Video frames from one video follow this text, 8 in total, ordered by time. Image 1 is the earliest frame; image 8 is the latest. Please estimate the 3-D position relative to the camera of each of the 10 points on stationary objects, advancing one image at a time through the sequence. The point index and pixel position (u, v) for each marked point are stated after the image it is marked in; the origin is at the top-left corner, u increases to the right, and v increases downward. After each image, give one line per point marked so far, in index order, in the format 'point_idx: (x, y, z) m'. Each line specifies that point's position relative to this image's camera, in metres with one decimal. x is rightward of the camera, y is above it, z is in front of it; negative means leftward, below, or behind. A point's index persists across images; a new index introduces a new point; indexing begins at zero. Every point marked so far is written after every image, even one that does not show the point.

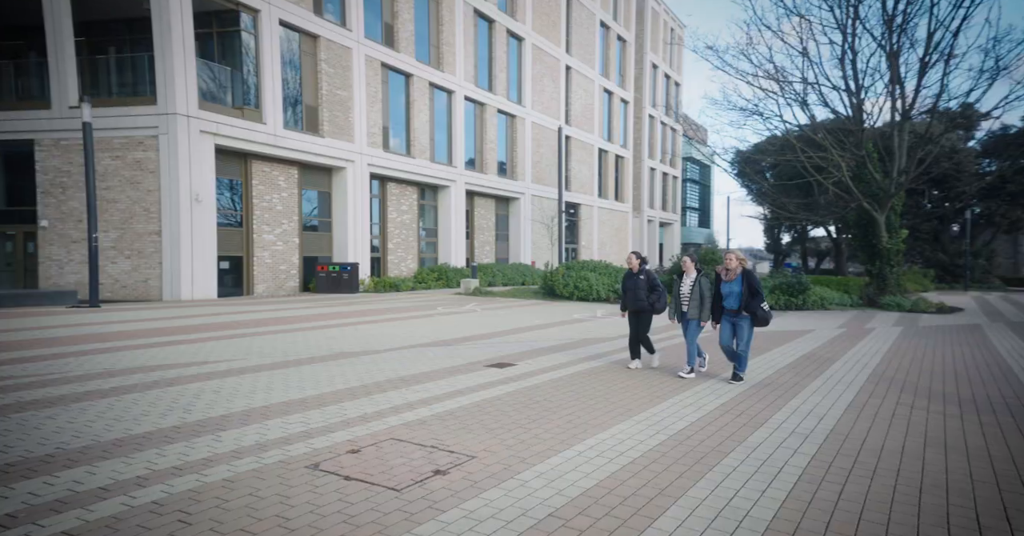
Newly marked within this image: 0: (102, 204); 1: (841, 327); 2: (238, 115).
0: (-10.6, +1.7, +17.6) m
1: (+8.8, -1.5, +18.2) m
2: (-7.6, +4.2, +18.6) m
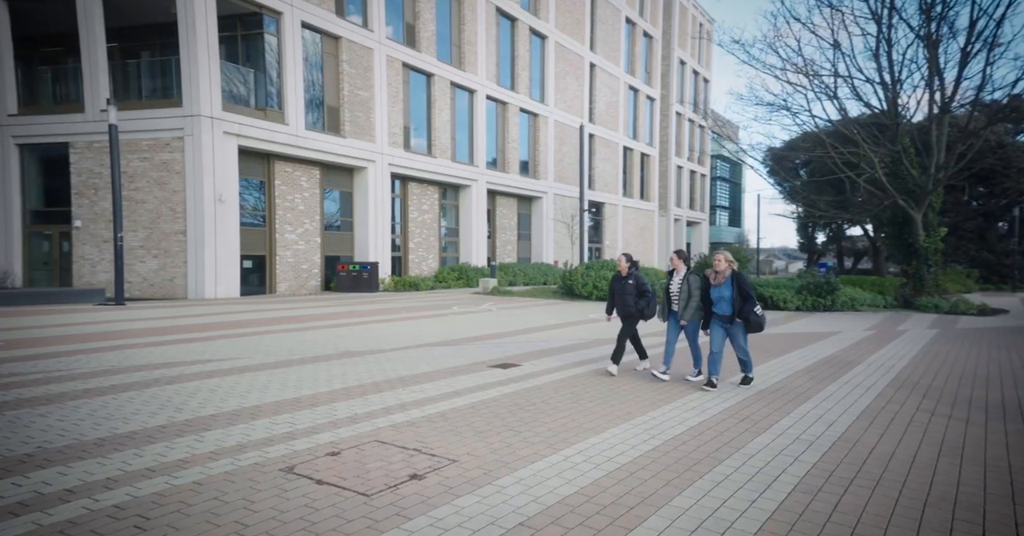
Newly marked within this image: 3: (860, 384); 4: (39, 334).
0: (-10.1, +1.7, +18.0) m
1: (+9.3, -1.6, +17.6) m
2: (-7.0, +4.2, +18.9) m
3: (+5.4, -1.8, +10.6) m
4: (-7.3, -1.1, +10.4) m
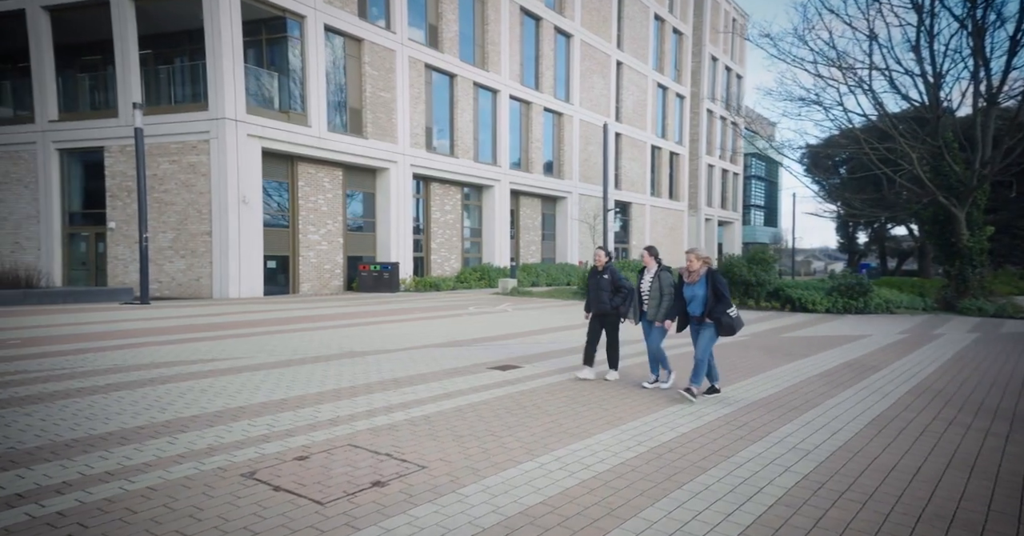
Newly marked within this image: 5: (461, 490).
0: (-9.6, +1.7, +18.5) m
1: (+9.7, -1.6, +17.0) m
2: (-6.4, +4.2, +19.2) m
3: (+5.5, -1.8, +10.2) m
4: (-7.2, -1.1, +10.7) m
5: (-0.4, -1.7, +5.2) m
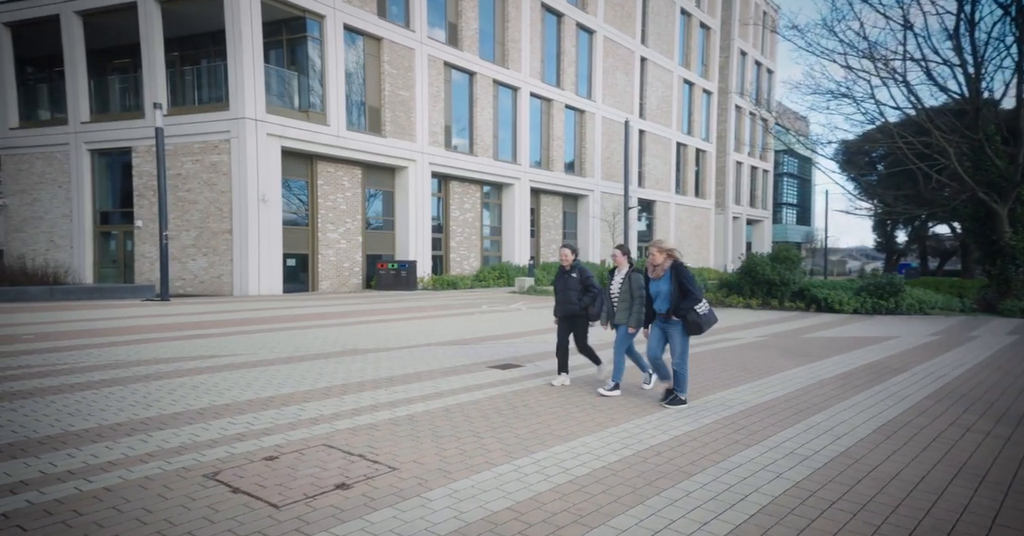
0: (-9.1, +1.8, +18.9) m
1: (+10.1, -1.6, +16.3) m
2: (-5.9, +4.3, +19.4) m
3: (+5.5, -1.8, +9.8) m
4: (-7.2, -1.1, +11.0) m
5: (-0.6, -1.7, +5.1) m
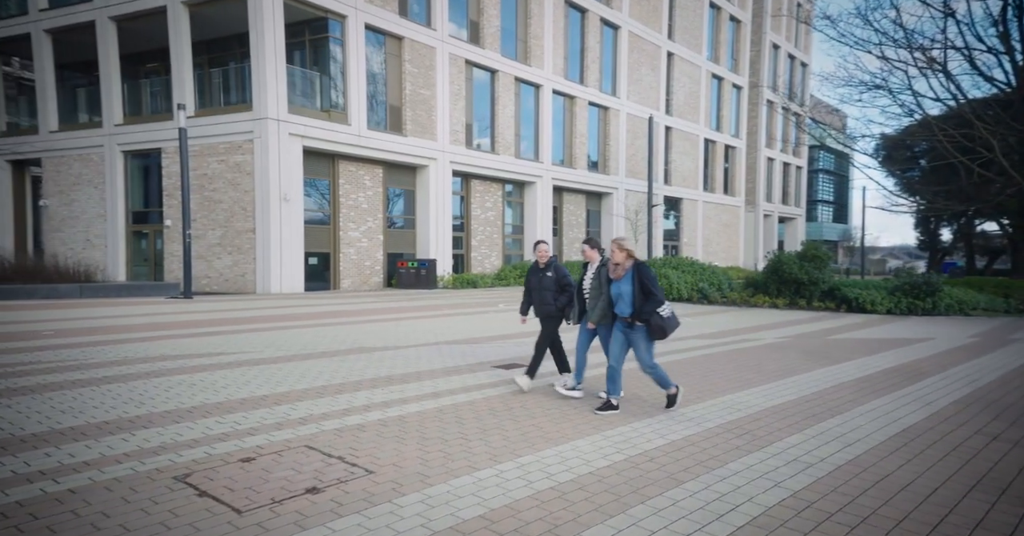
0: (-8.5, +1.8, +19.2) m
1: (+10.5, -1.5, +15.6) m
2: (-5.3, +4.3, +19.5) m
3: (+5.5, -1.8, +9.3) m
4: (-7.0, -1.0, +11.2) m
5: (-0.8, -1.7, +4.9) m
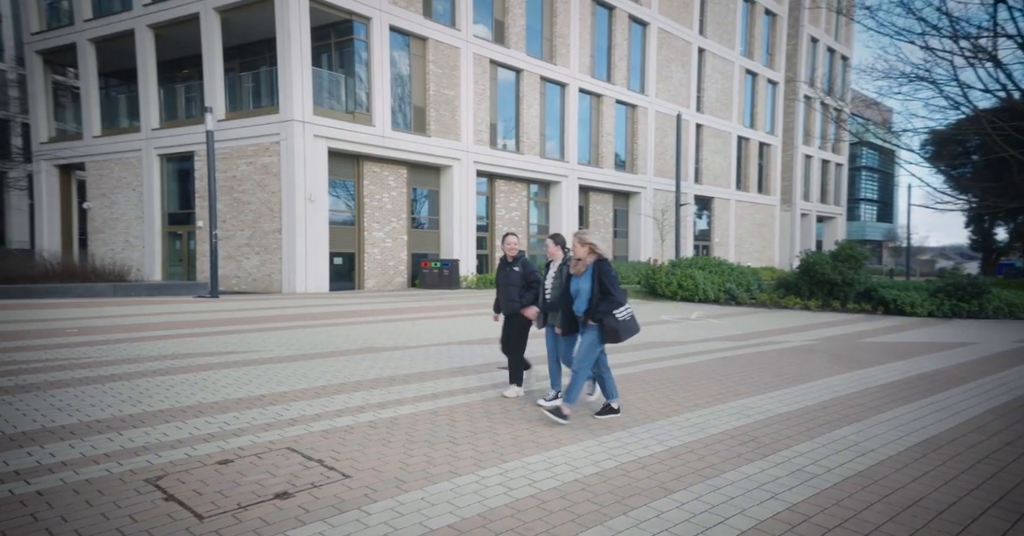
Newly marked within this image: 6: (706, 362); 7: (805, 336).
0: (-7.8, +1.8, +19.5) m
1: (+10.9, -1.6, +14.7) m
2: (-4.6, +4.3, +19.6) m
3: (+5.6, -1.8, +8.8) m
4: (-6.8, -1.0, +11.4) m
5: (-1.0, -1.7, +4.8) m
6: (+3.0, -1.5, +10.7) m
7: (+5.9, -1.4, +13.8) m
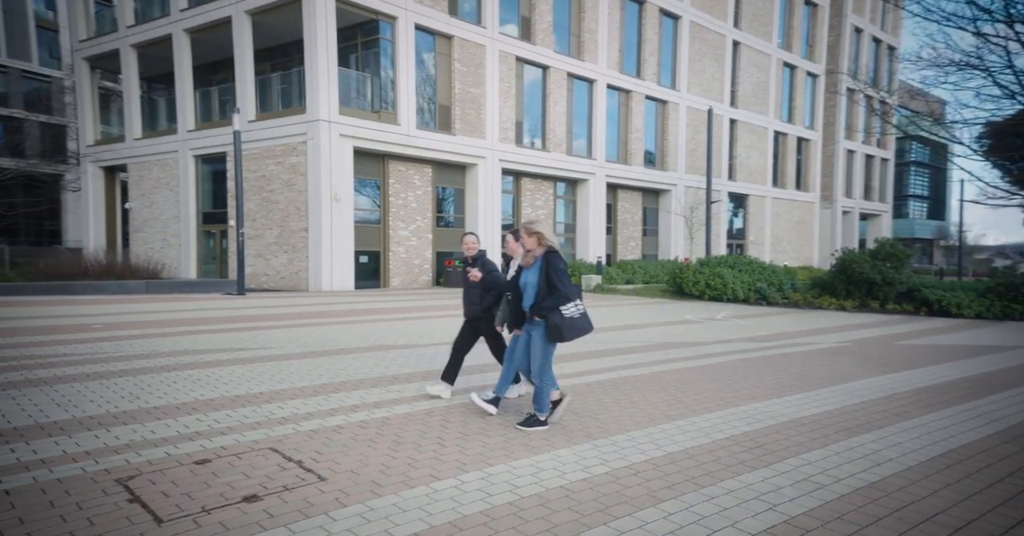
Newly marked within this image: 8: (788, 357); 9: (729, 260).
0: (-7.1, +1.8, +19.8) m
1: (+11.3, -1.5, +13.8) m
2: (-3.9, +4.3, +19.7) m
3: (+5.6, -1.8, +8.2) m
4: (-6.6, -1.0, +11.6) m
5: (-1.2, -1.6, +4.7) m
6: (+3.2, -1.4, +10.3) m
7: (+6.3, -1.4, +13.2) m
8: (+4.5, -1.4, +11.1) m
9: (+6.3, +0.2, +19.7) m
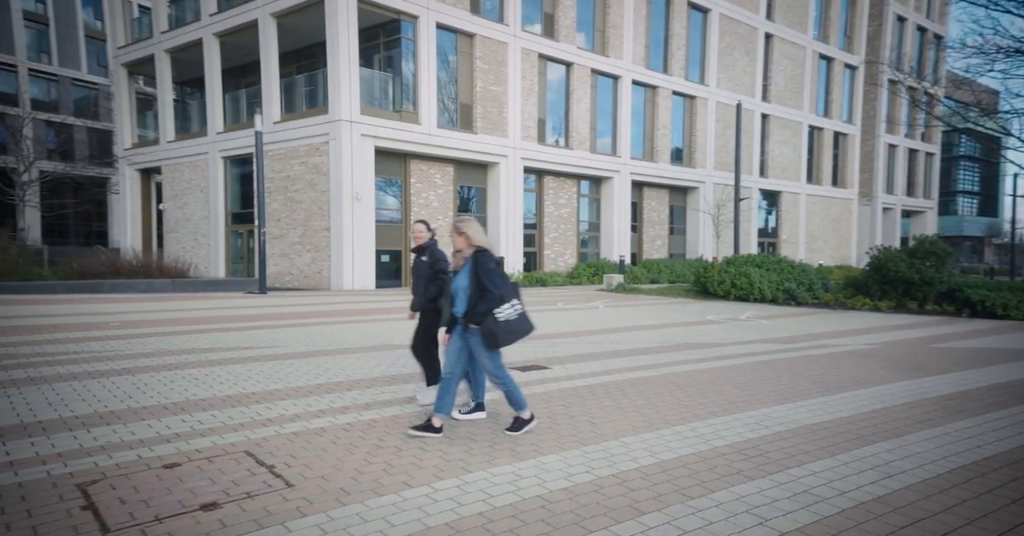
0: (-6.4, +1.8, +19.9) m
1: (+11.6, -1.5, +12.9) m
2: (-3.2, +4.3, +19.6) m
3: (+5.6, -1.7, +7.6) m
4: (-6.4, -1.0, +11.8) m
5: (-1.4, -1.6, +4.5) m
6: (+3.3, -1.4, +9.9) m
7: (+6.5, -1.3, +12.5) m
8: (+4.7, -1.4, +10.6) m
9: (+6.9, +0.3, +19.0) m
